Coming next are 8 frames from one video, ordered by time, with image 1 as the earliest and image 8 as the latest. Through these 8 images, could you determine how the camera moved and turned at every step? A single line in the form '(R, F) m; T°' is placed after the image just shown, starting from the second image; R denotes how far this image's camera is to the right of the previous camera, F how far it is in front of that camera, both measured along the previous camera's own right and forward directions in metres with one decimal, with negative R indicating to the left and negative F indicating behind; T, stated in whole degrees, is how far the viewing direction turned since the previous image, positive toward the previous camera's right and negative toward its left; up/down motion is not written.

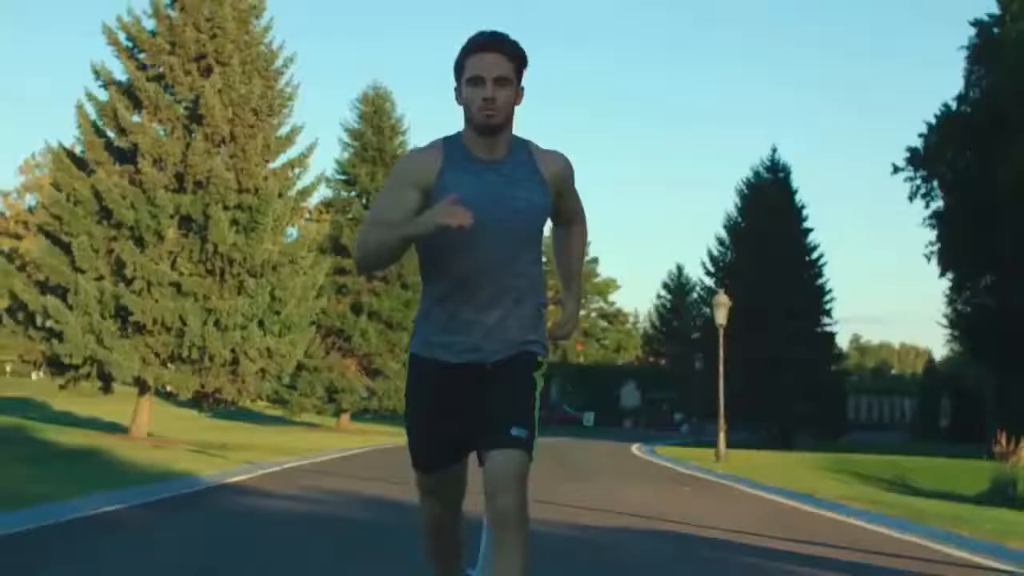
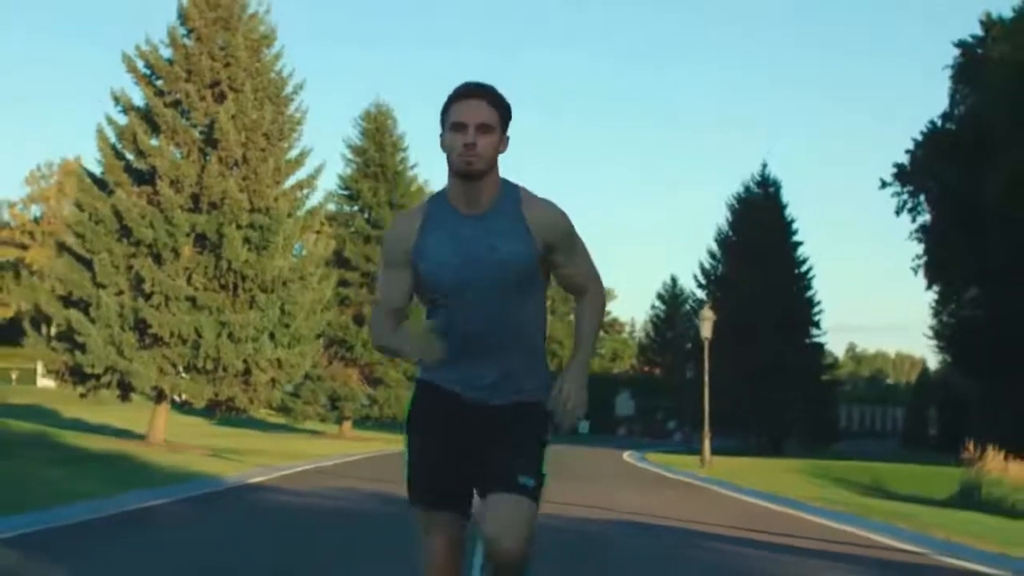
(0.0, -1.6) m; 0°
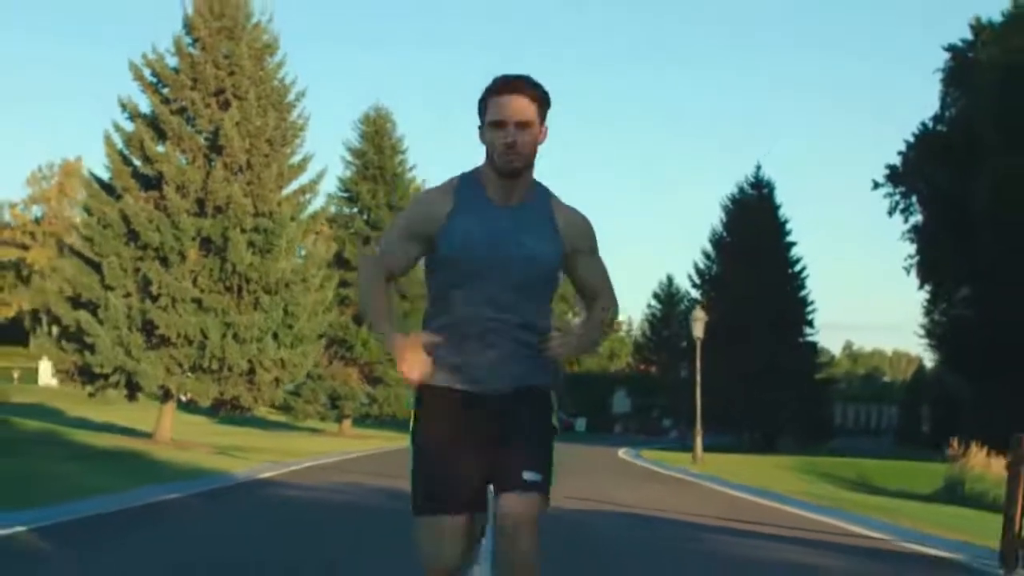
(0.0, -0.8) m; 0°
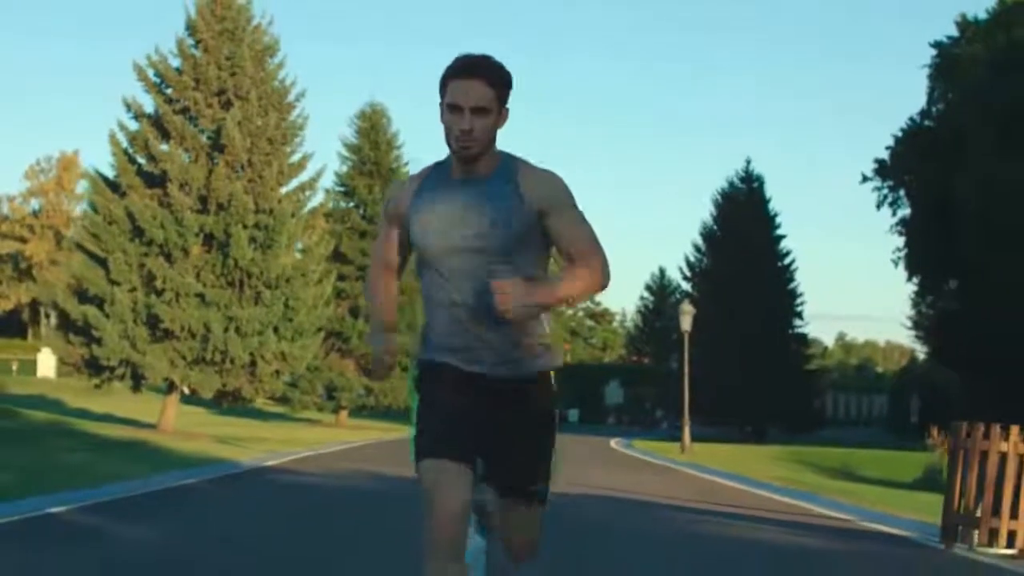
(0.0, -0.9) m; 0°
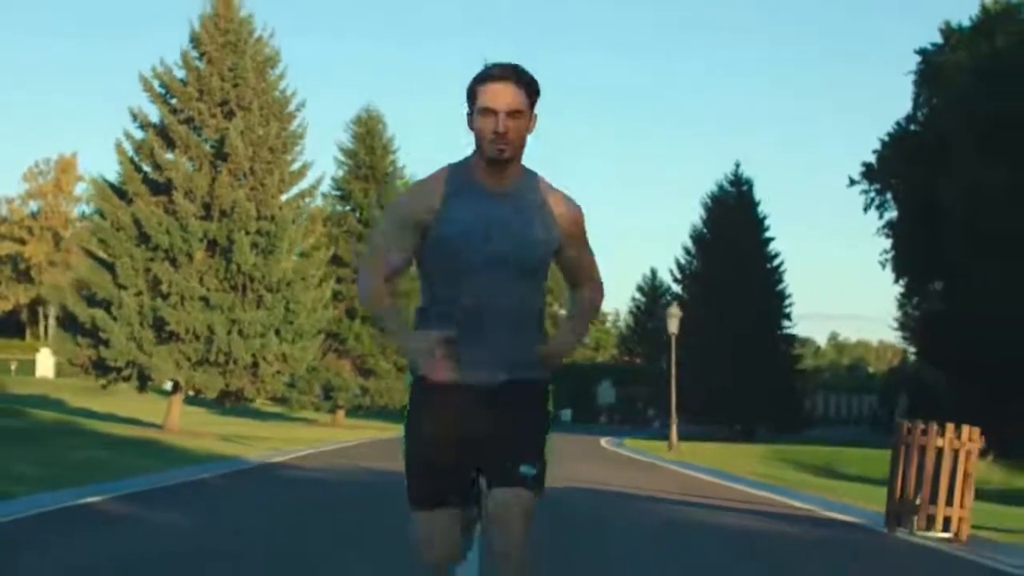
(0.0, -1.1) m; 0°
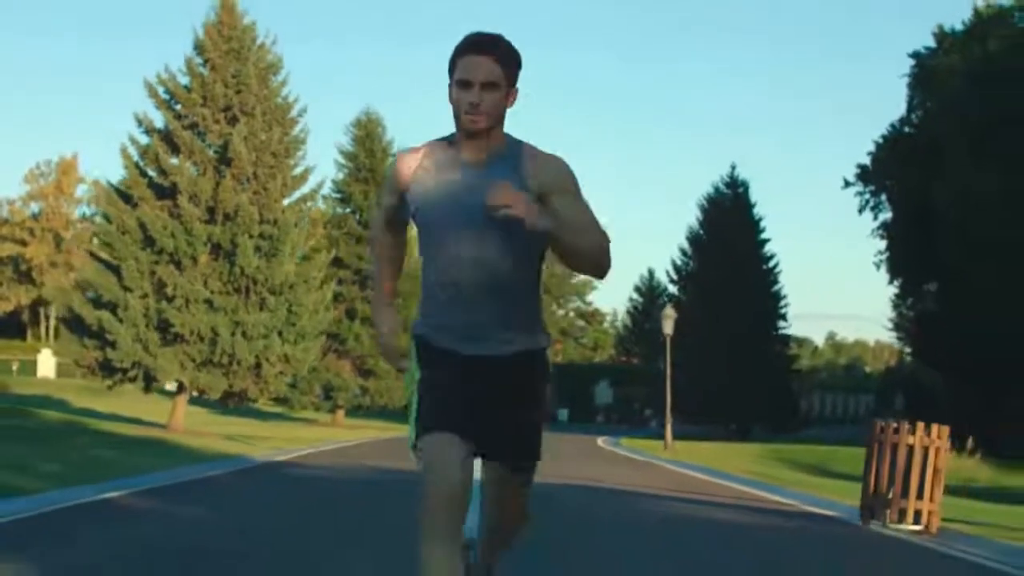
(0.0, -0.6) m; 0°
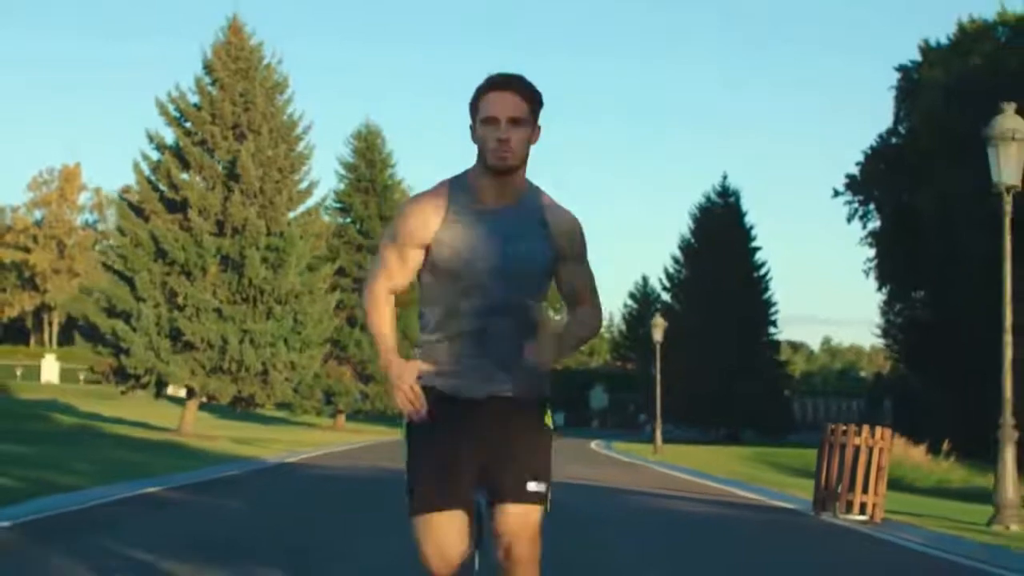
(0.0, -1.4) m; 0°
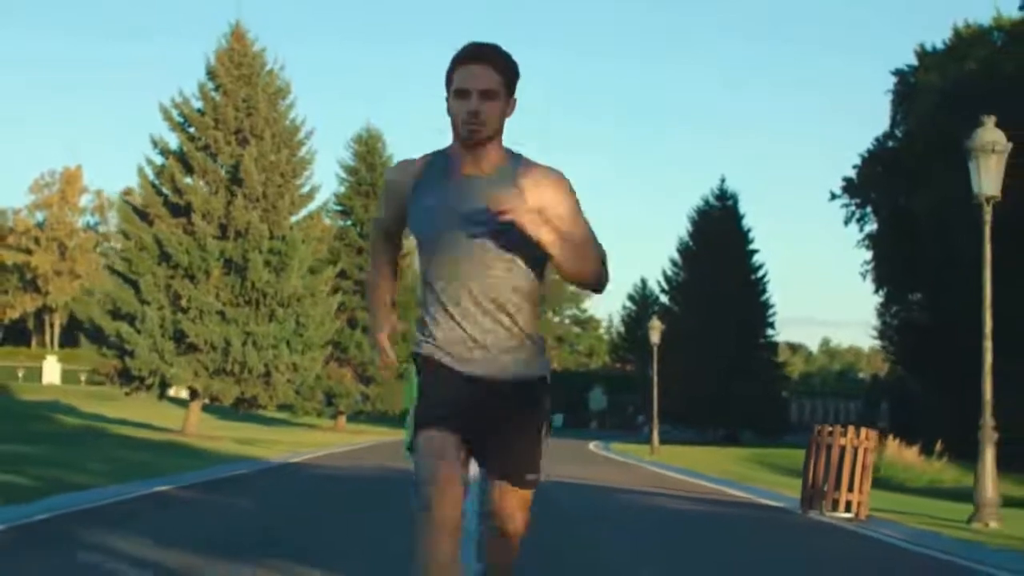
(0.0, -0.5) m; 0°
